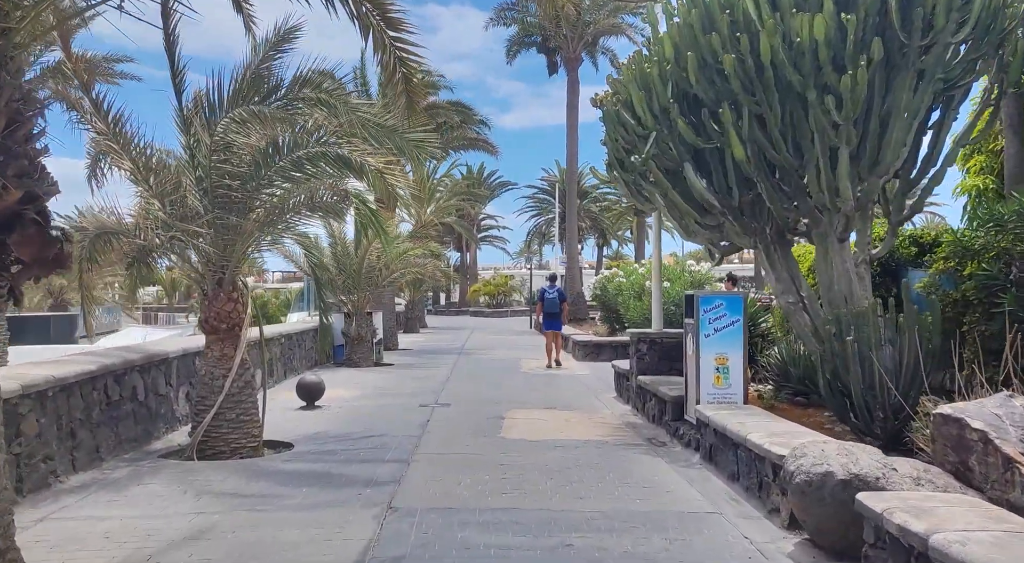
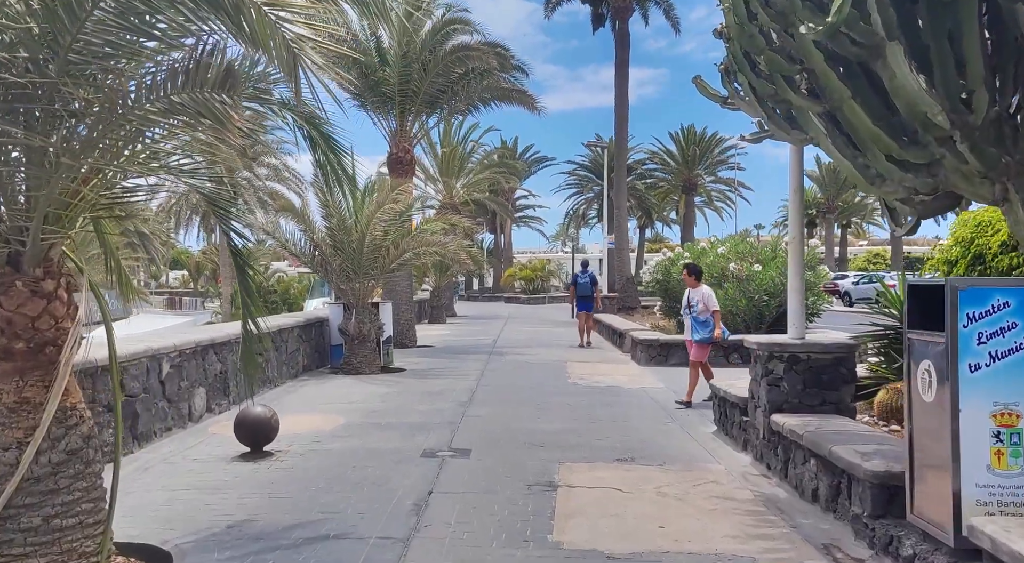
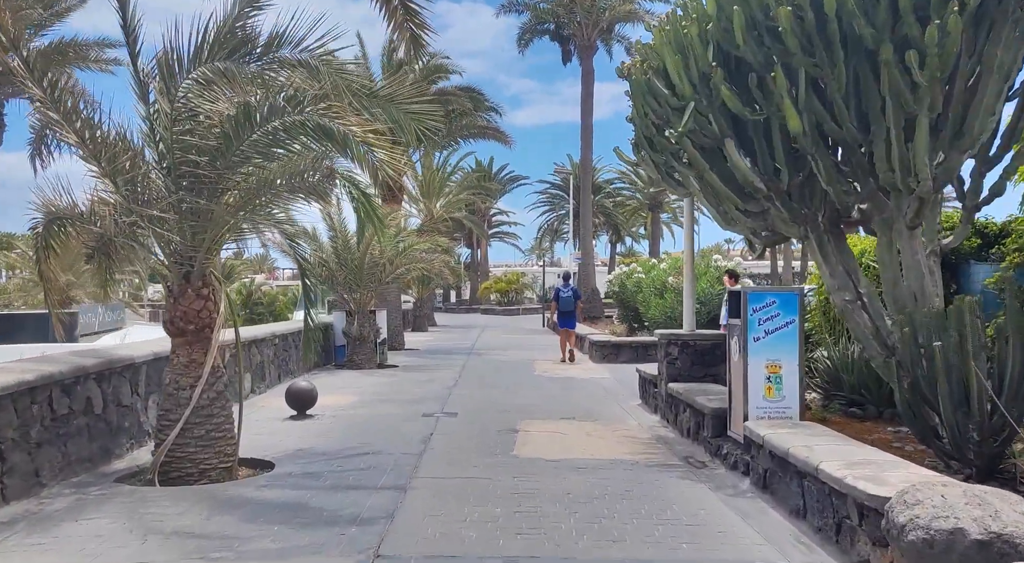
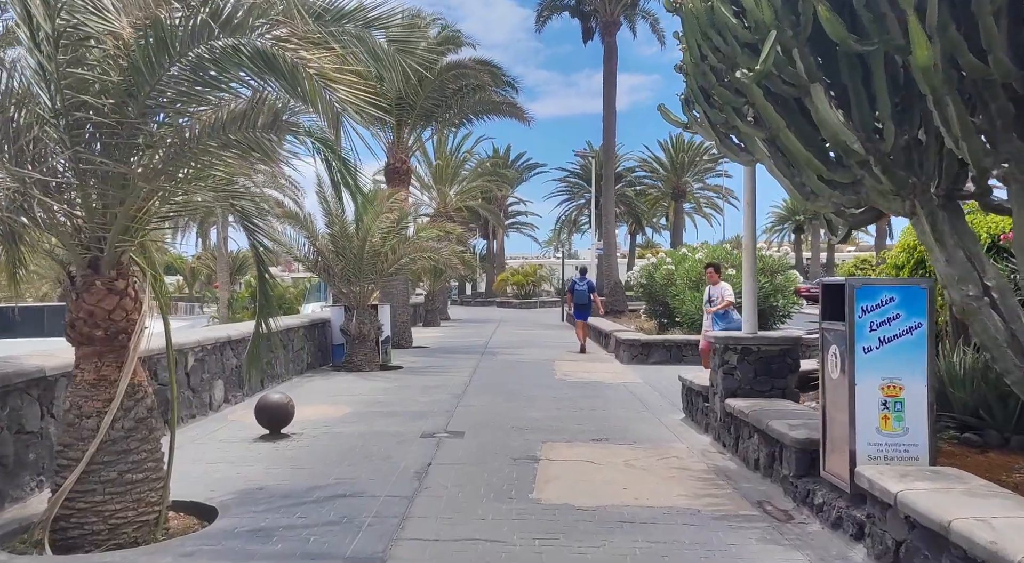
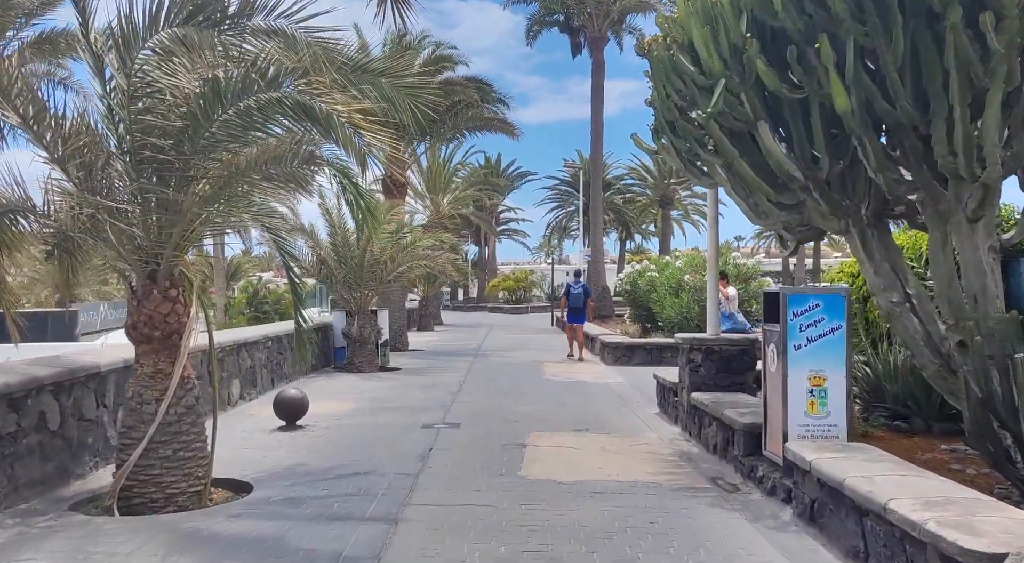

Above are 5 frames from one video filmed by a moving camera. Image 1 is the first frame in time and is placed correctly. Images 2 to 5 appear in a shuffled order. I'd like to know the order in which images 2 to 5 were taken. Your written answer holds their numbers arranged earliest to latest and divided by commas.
3, 5, 4, 2
